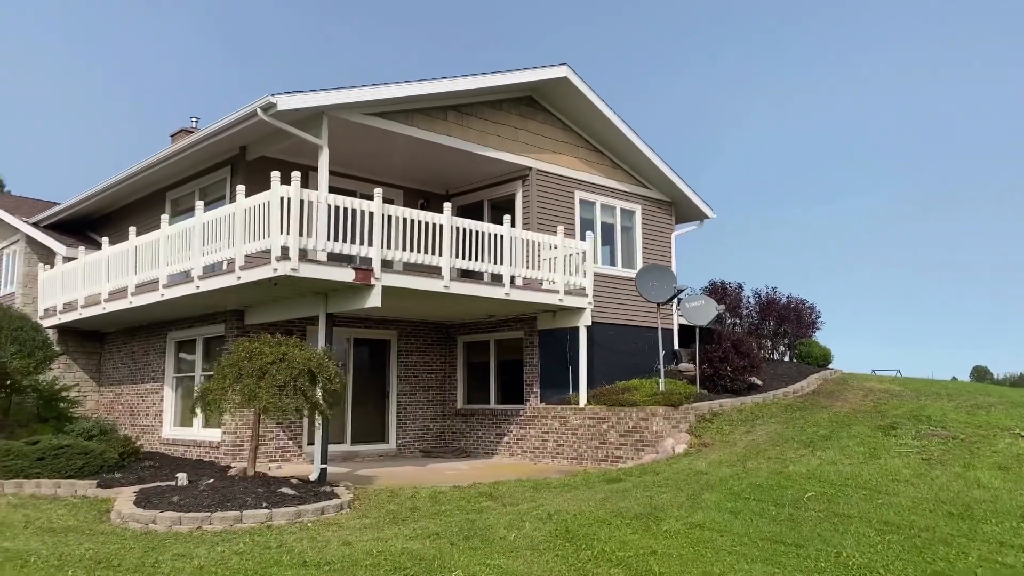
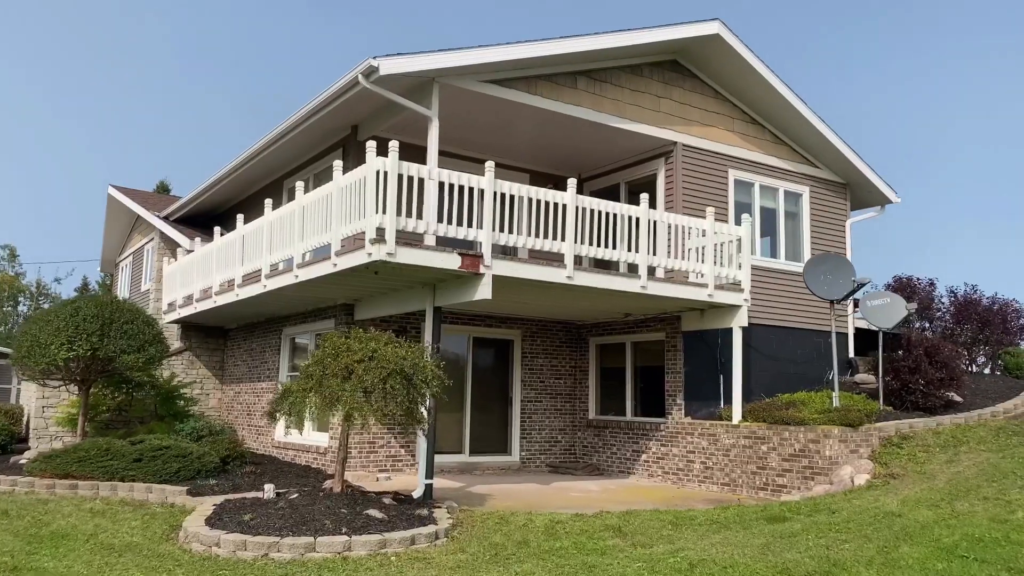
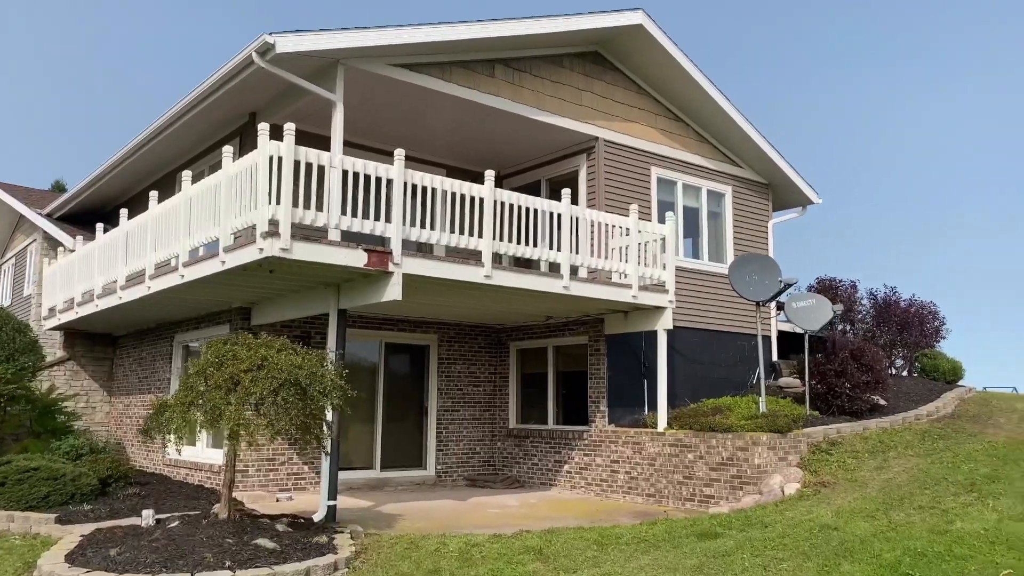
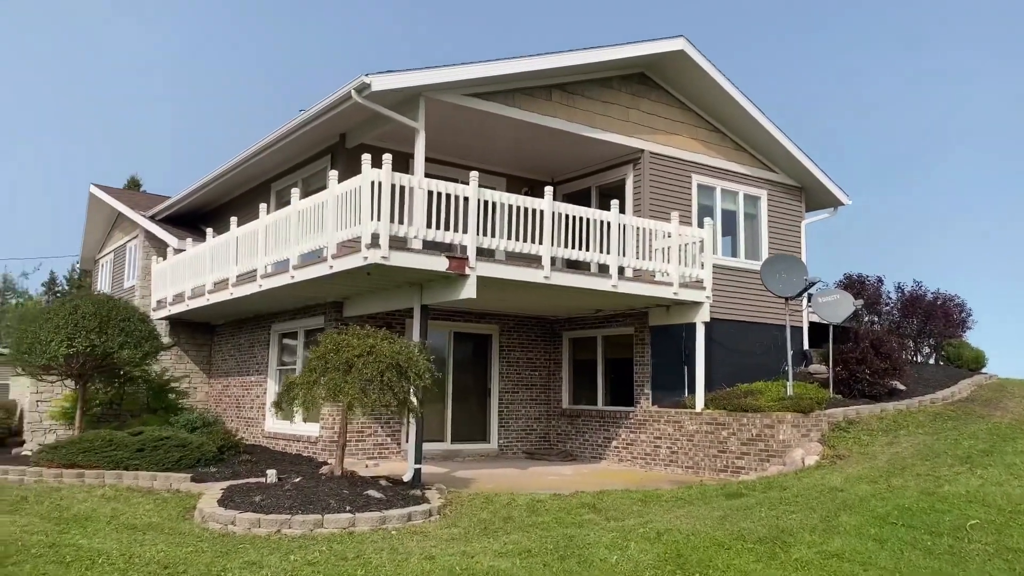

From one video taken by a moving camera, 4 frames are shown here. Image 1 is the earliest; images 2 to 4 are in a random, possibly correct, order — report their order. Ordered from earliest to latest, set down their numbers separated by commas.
4, 2, 3
